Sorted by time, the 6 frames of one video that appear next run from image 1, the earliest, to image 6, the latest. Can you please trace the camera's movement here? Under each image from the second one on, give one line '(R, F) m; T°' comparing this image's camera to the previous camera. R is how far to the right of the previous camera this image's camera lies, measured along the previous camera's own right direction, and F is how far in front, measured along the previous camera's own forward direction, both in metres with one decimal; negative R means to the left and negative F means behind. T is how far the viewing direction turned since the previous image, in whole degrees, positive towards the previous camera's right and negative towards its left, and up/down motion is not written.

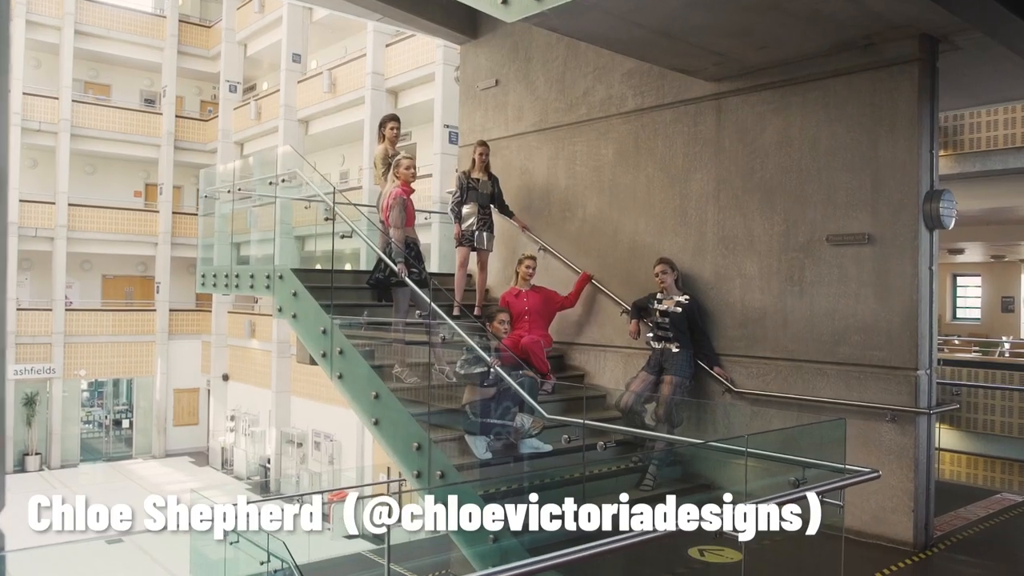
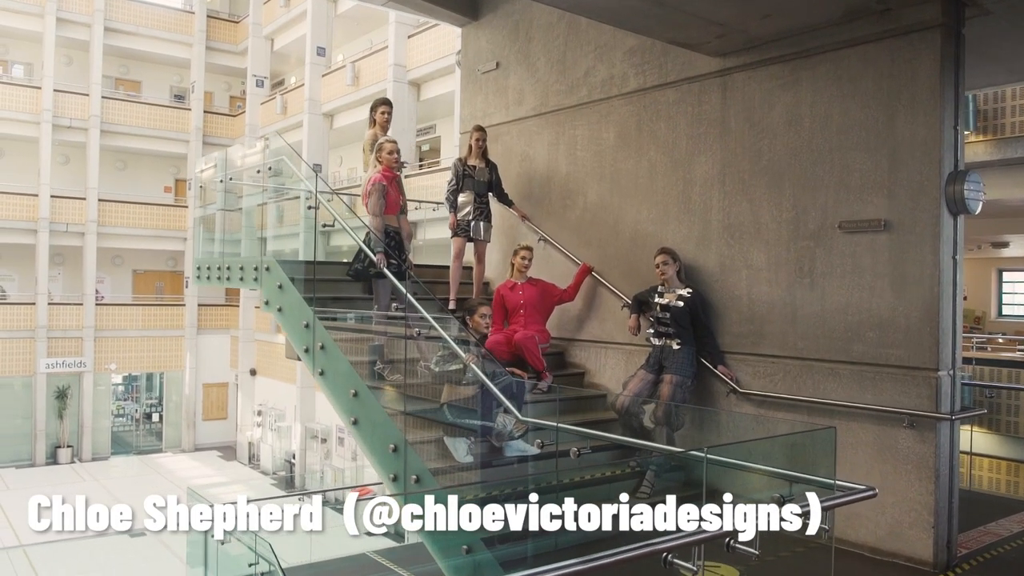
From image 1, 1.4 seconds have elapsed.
(+0.4, +0.4) m; -3°
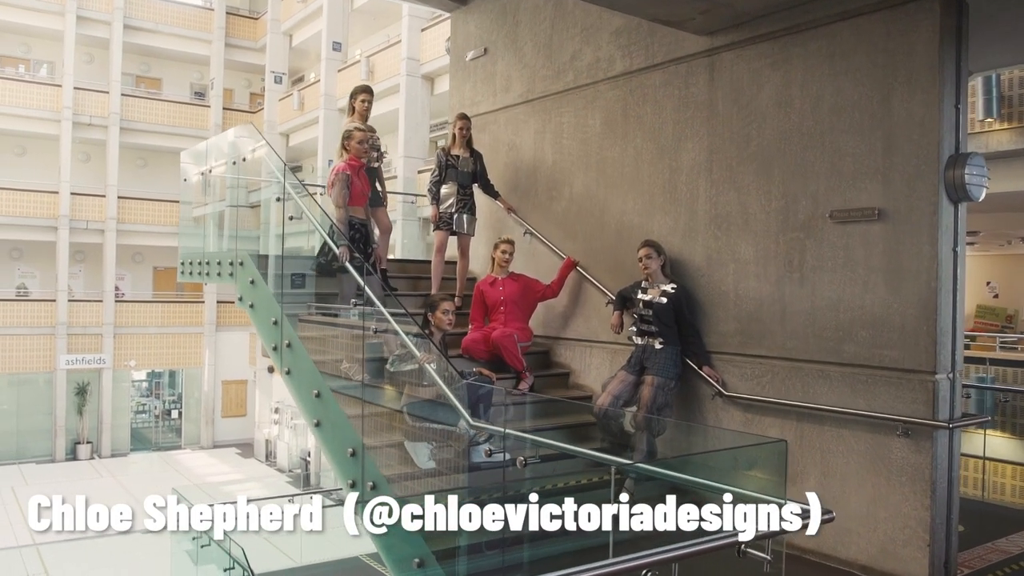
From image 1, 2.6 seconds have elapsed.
(+0.4, +0.4) m; -2°
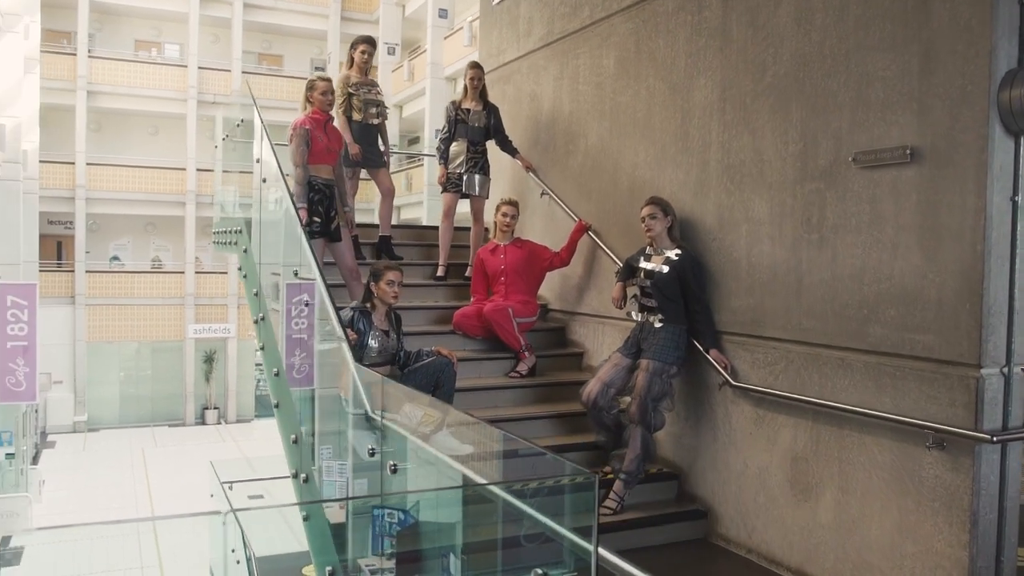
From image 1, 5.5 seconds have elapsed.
(+1.0, +0.9) m; -10°
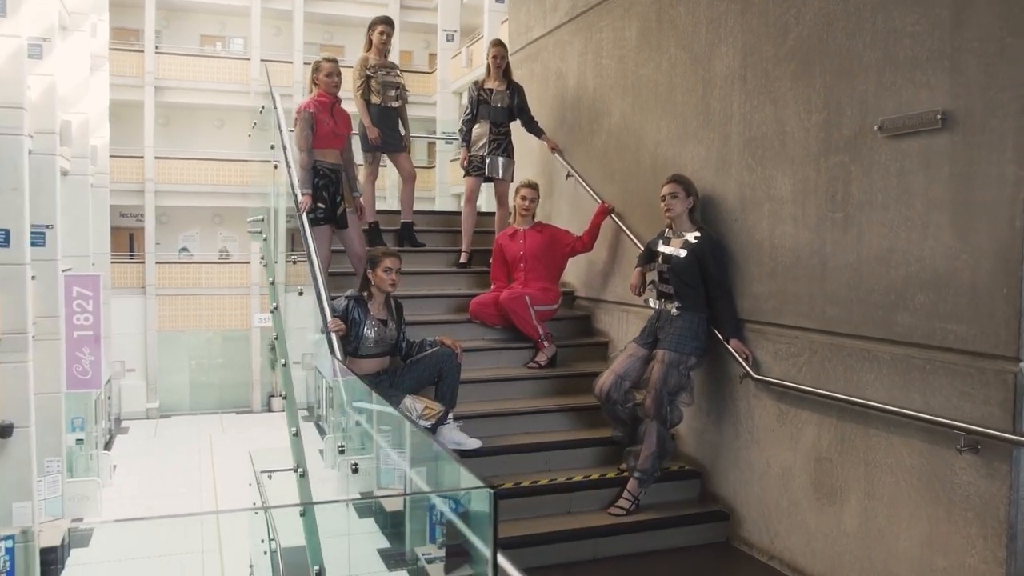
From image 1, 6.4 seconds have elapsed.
(+0.3, +0.3) m; -5°
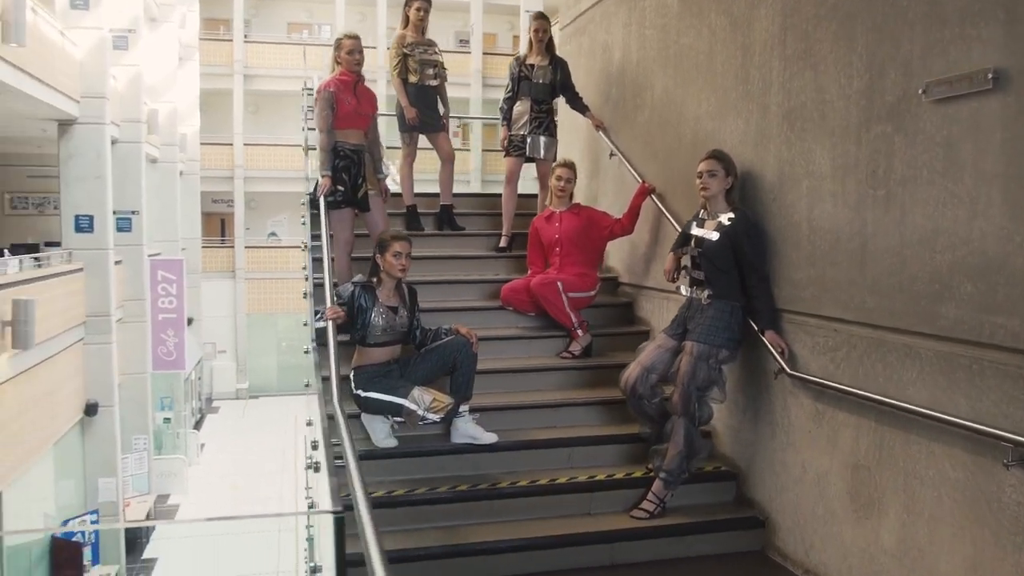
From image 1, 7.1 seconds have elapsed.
(+0.4, +0.3) m; -6°
